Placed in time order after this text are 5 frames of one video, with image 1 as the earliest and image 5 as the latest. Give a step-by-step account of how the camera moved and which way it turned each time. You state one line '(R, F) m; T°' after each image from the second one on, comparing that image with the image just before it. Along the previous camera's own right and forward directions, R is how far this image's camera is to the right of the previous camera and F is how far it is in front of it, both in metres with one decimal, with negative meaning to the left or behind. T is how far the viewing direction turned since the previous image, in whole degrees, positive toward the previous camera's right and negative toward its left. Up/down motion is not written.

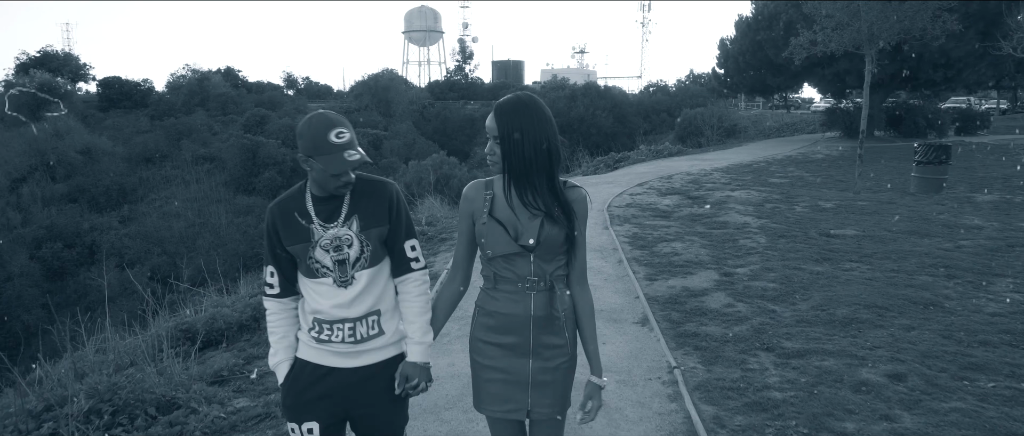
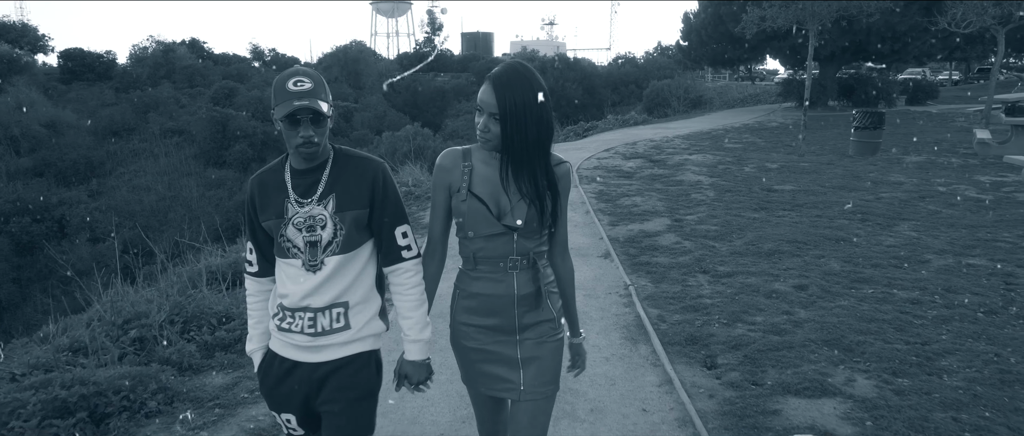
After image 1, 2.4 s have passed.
(-0.2, -1.2) m; +2°
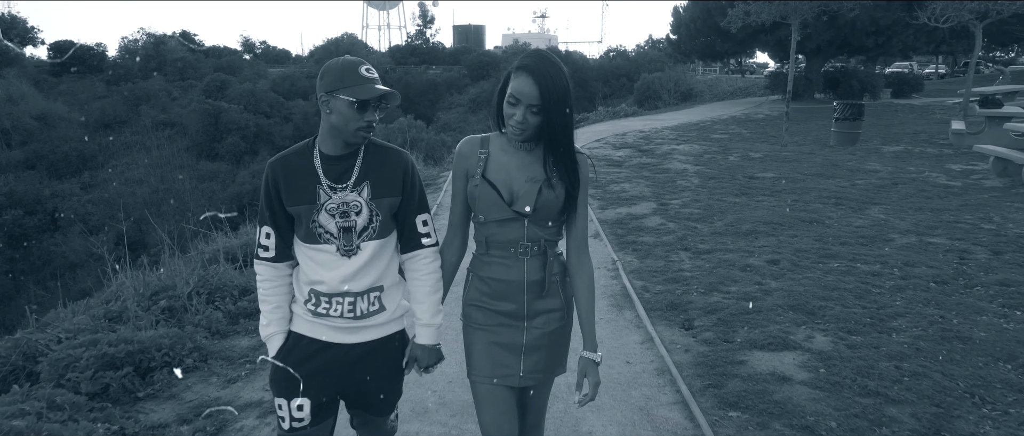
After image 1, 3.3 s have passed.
(-0.1, -0.5) m; +1°
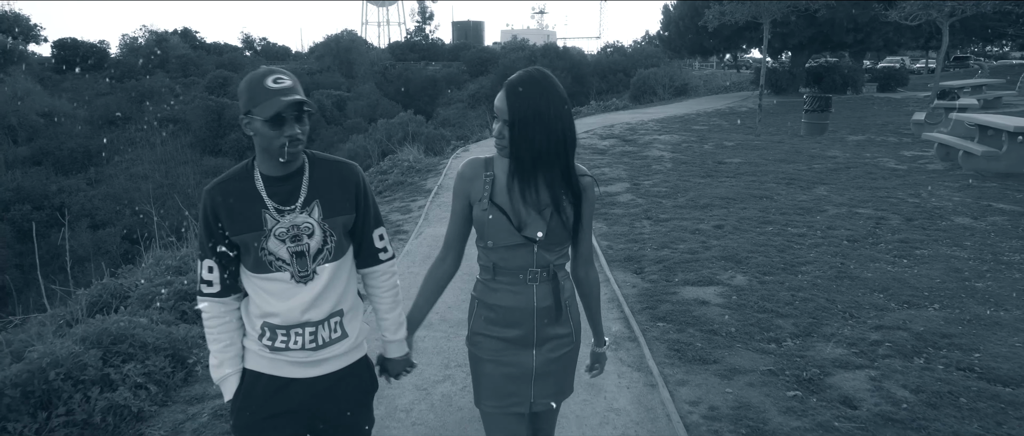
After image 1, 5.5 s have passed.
(+0.1, -1.3) m; 0°
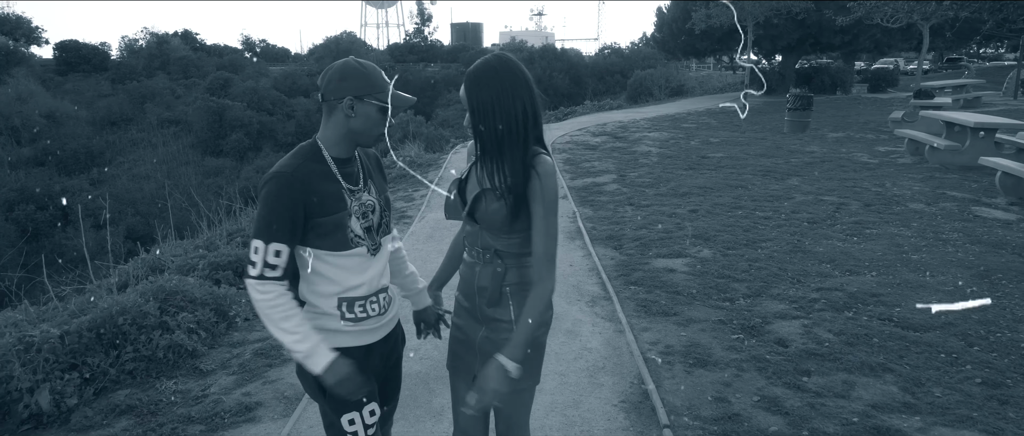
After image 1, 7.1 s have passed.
(+0.1, -0.8) m; 0°
